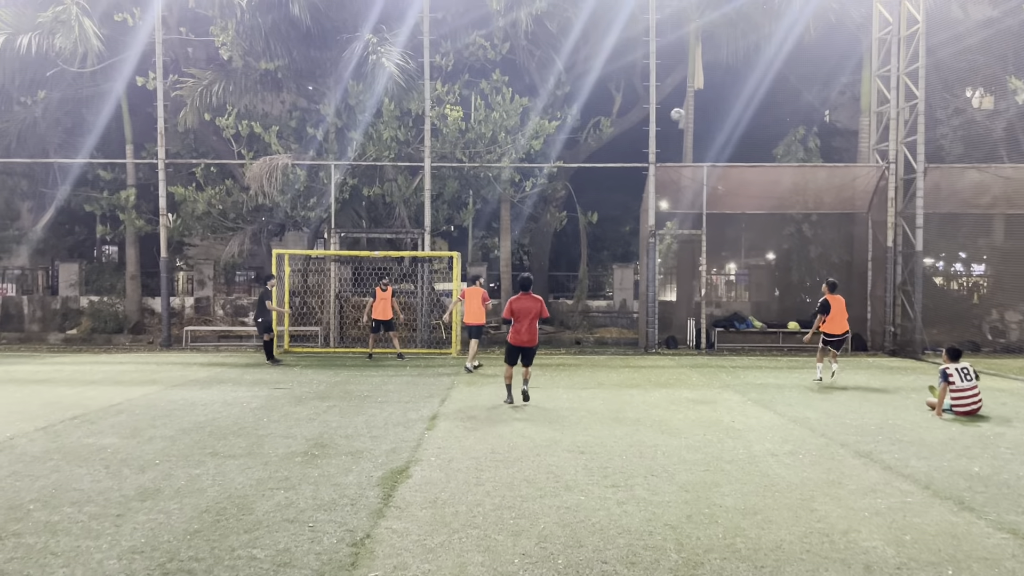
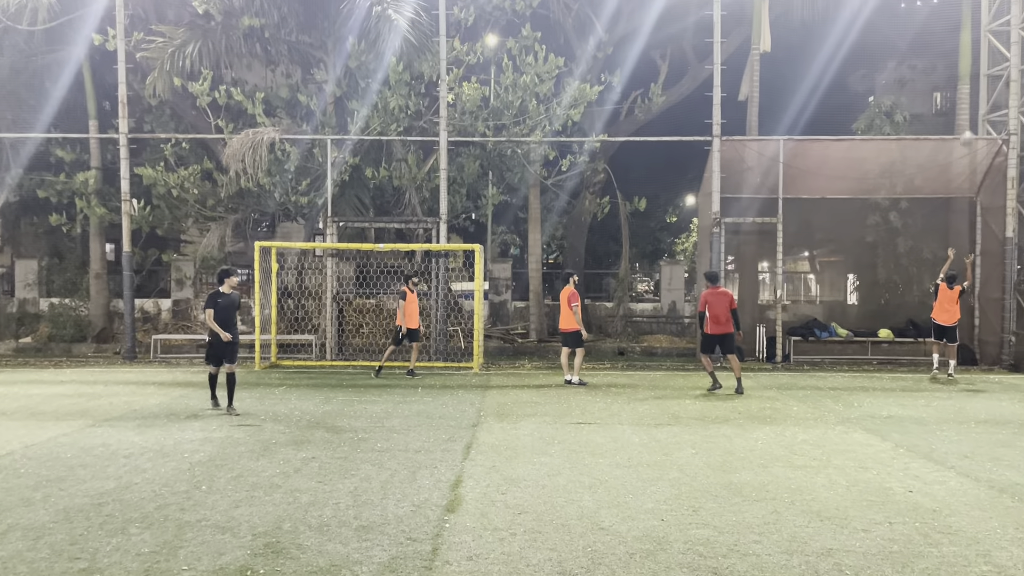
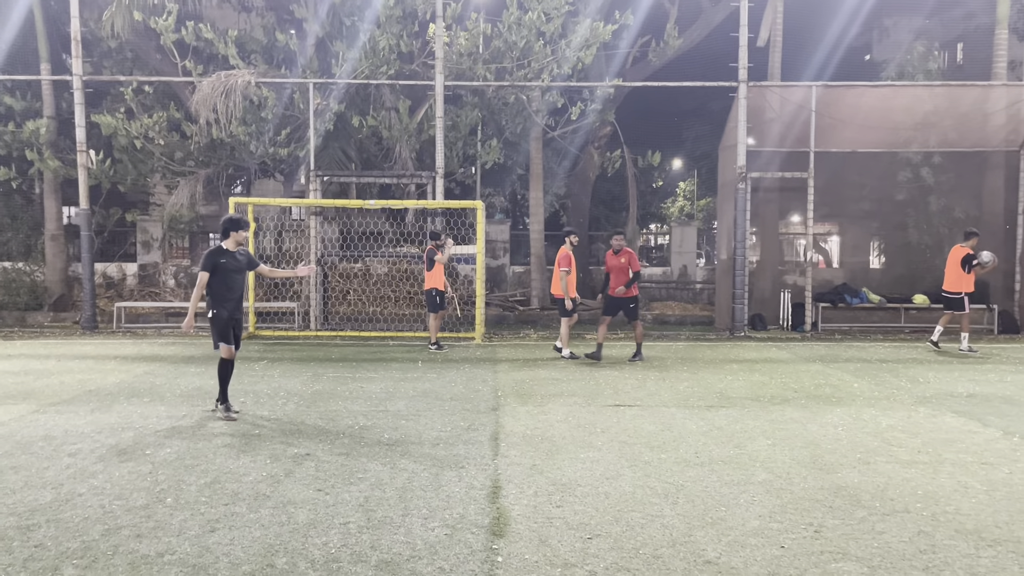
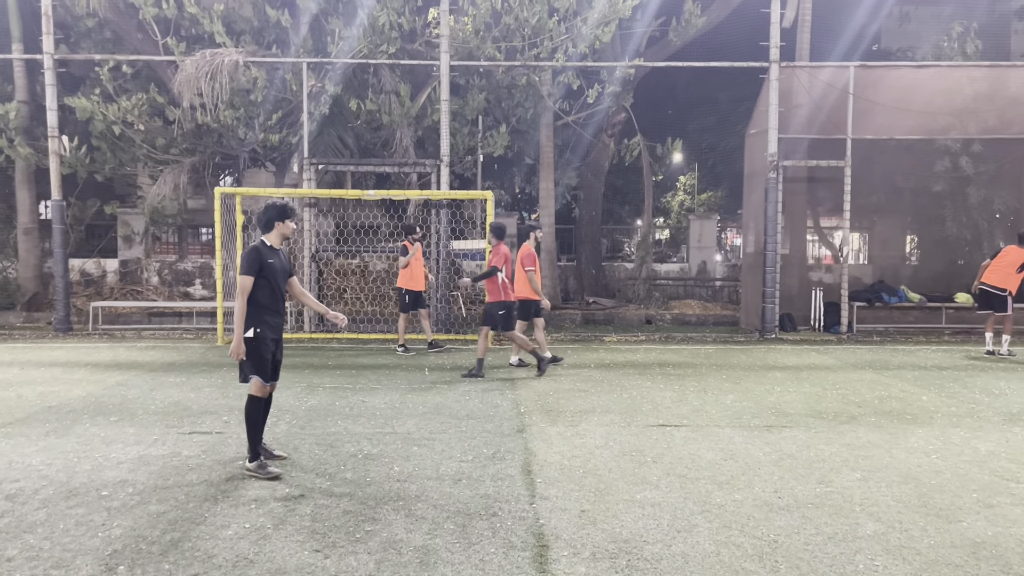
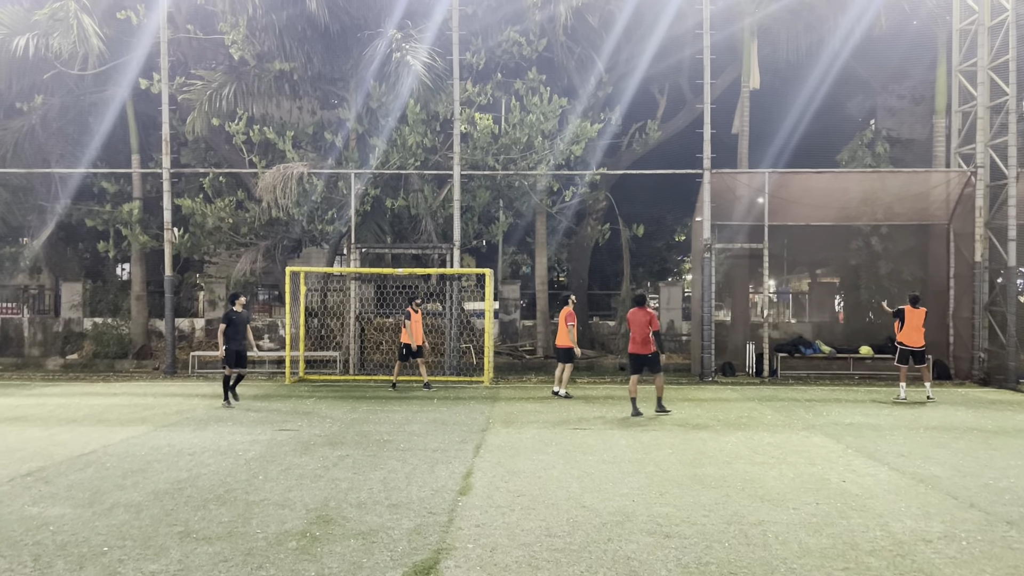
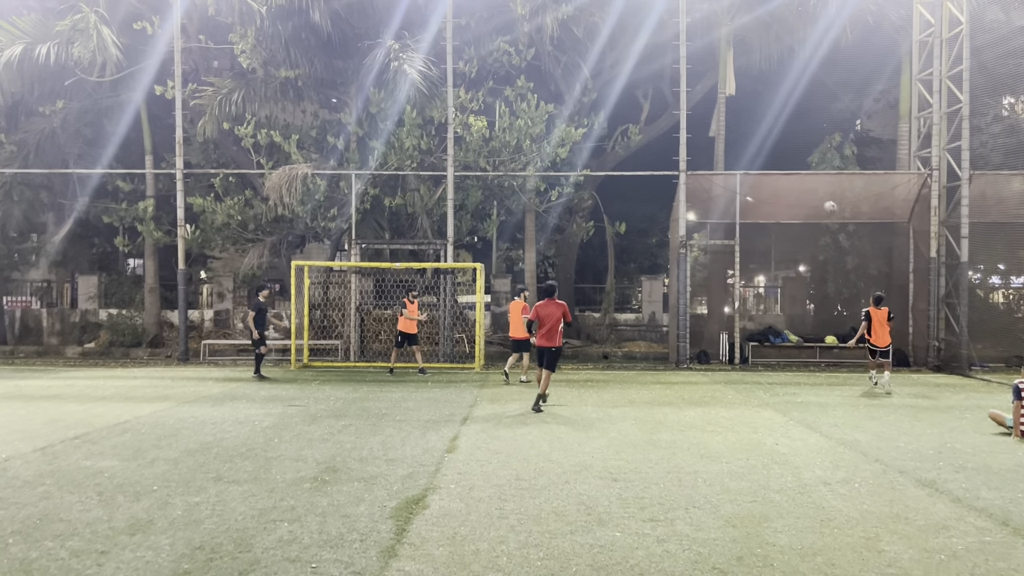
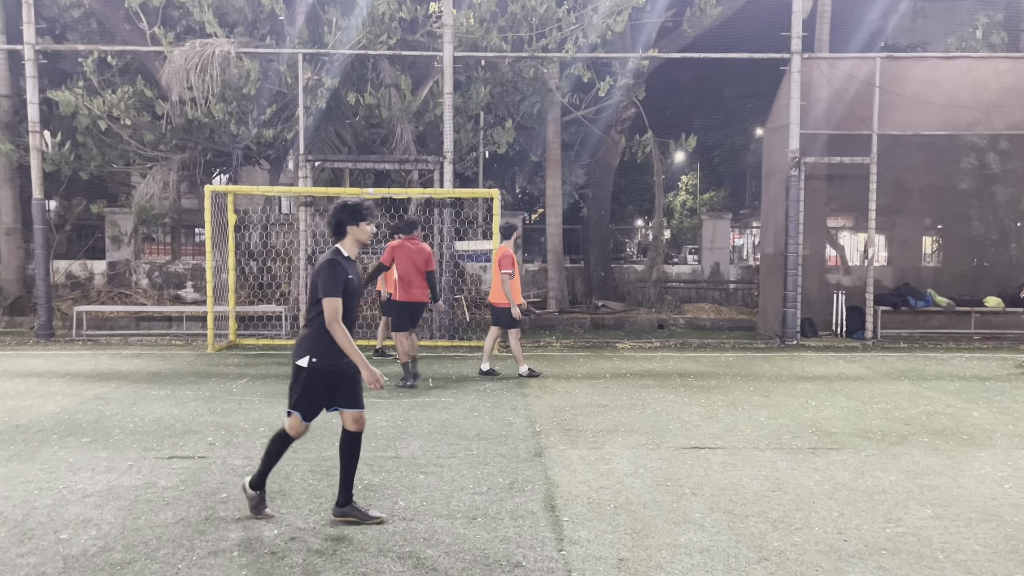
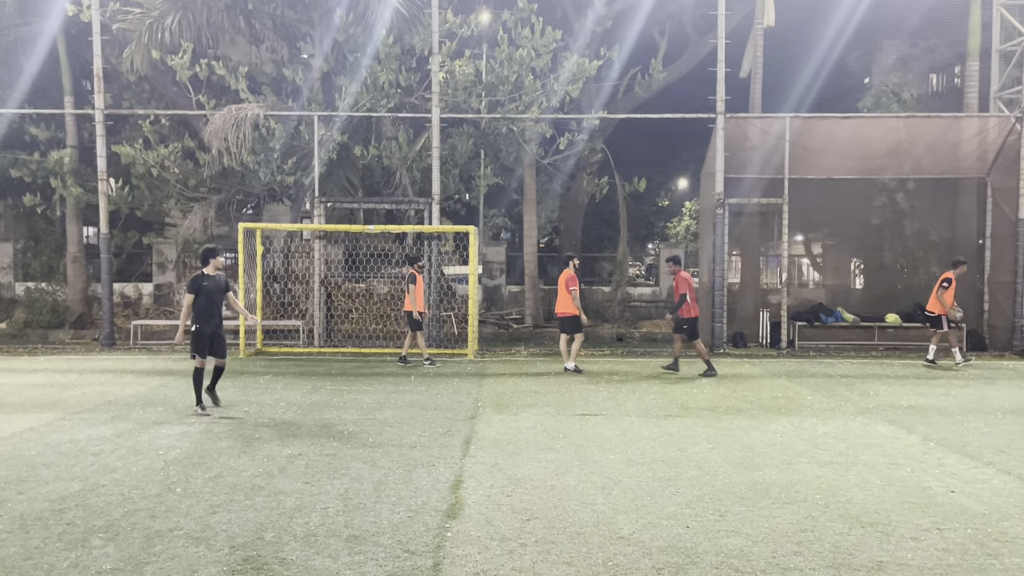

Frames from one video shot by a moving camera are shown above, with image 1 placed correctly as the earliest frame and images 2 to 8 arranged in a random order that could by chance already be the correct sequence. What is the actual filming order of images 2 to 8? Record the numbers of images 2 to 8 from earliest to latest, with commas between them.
6, 5, 2, 8, 3, 4, 7
